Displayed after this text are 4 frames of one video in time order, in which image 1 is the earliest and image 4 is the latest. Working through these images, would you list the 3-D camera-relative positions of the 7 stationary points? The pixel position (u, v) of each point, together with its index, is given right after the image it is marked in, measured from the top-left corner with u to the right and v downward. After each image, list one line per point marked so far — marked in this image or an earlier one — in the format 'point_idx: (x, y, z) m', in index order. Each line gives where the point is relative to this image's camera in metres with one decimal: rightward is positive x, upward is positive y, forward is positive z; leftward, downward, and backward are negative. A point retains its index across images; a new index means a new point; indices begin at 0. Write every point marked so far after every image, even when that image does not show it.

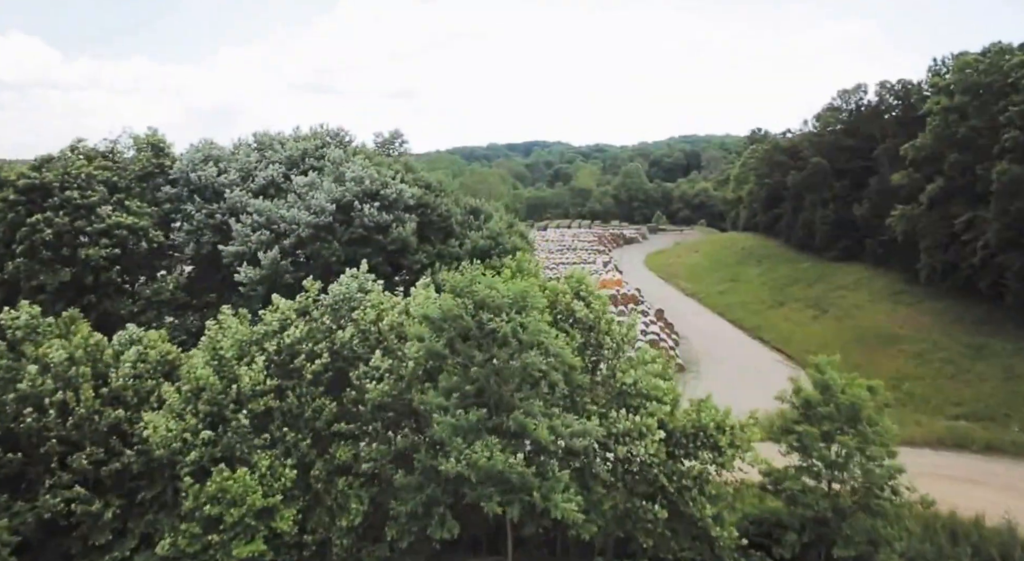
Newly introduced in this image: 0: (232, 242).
0: (-4.0, +0.6, +10.6) m
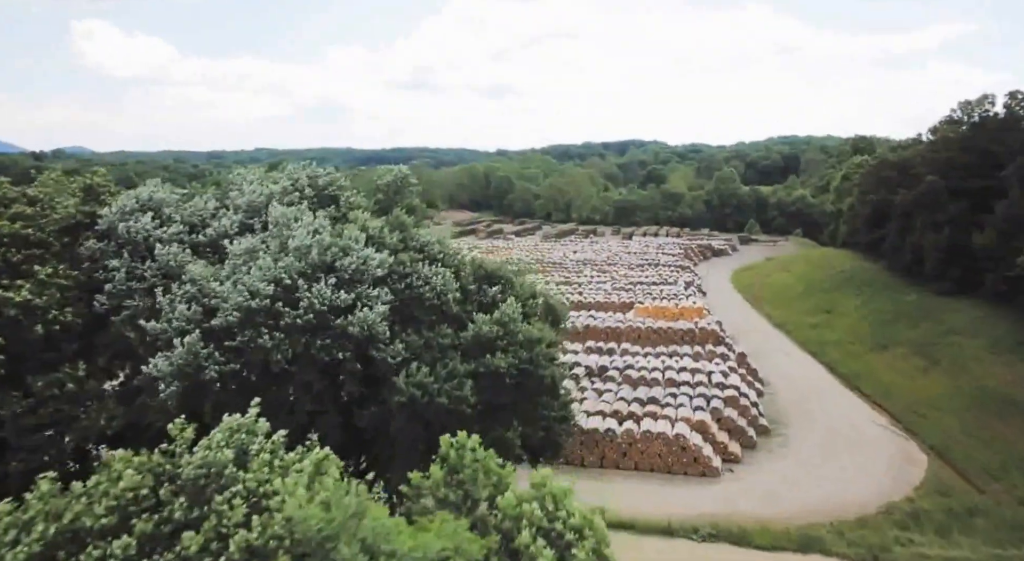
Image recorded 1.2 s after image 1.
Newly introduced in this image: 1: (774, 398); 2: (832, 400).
0: (-4.0, -0.4, +8.1) m
1: (+6.8, -3.2, +19.3) m
2: (+8.4, -3.1, +19.2) m
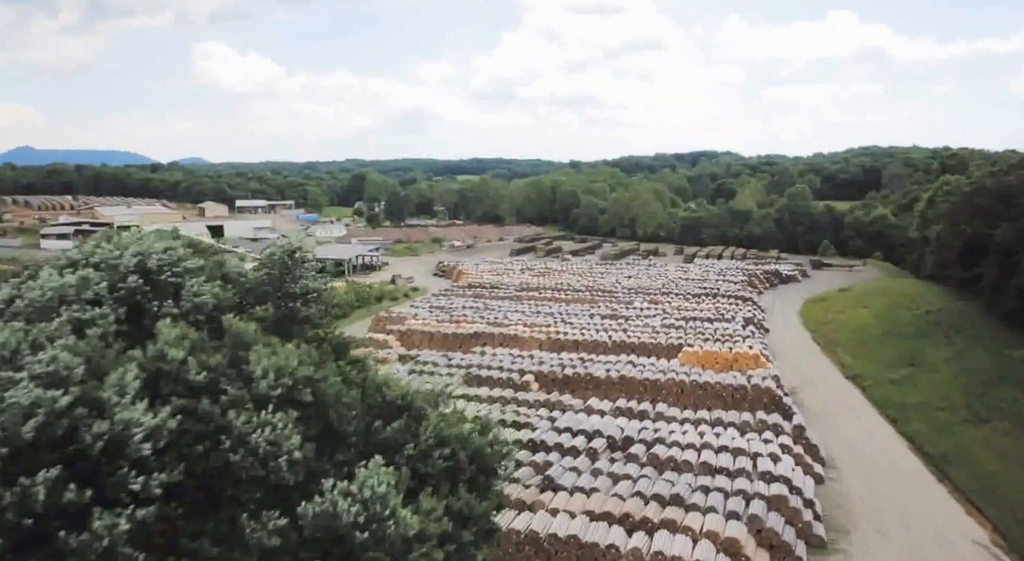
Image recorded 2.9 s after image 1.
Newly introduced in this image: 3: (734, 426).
0: (-4.8, -1.5, +5.7) m
1: (+7.0, -4.5, +15.7) m
2: (+8.5, -4.4, +15.5) m
3: (+5.5, -3.5, +17.9) m
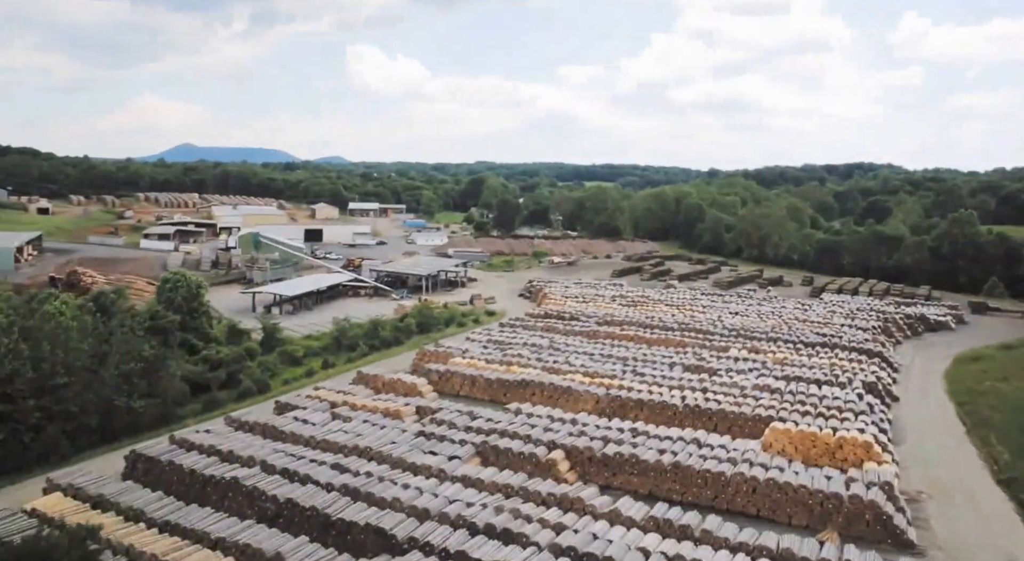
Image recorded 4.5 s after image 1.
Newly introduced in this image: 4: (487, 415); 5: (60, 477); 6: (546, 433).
0: (-6.9, -2.3, +2.7) m
1: (+6.3, -6.1, +10.4) m
2: (+7.7, -6.1, +10.0) m
3: (+5.2, -5.0, +12.9) m
4: (-0.7, -3.6, +19.7) m
5: (-9.2, -4.0, +14.8) m
6: (+0.8, -3.9, +18.5) m
